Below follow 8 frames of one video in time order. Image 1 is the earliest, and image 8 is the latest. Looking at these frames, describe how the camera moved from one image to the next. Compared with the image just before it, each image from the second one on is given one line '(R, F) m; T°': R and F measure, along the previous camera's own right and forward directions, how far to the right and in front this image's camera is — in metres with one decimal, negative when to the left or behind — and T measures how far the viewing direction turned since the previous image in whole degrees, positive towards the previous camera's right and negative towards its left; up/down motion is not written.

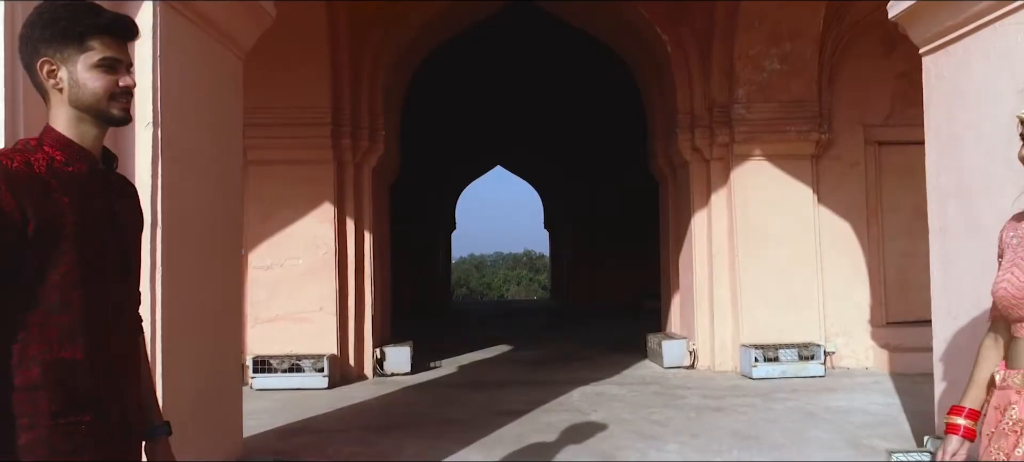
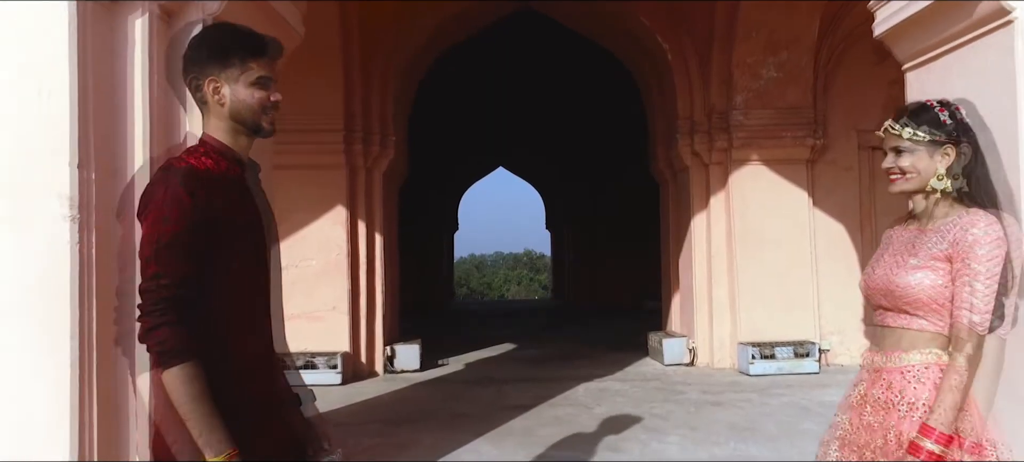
(0.0, -0.1) m; 0°
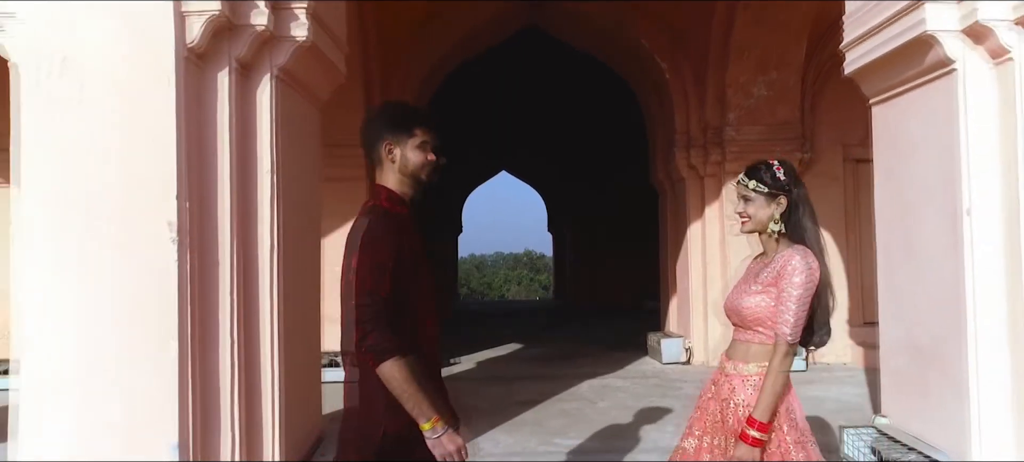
(-0.1, -0.3) m; 0°
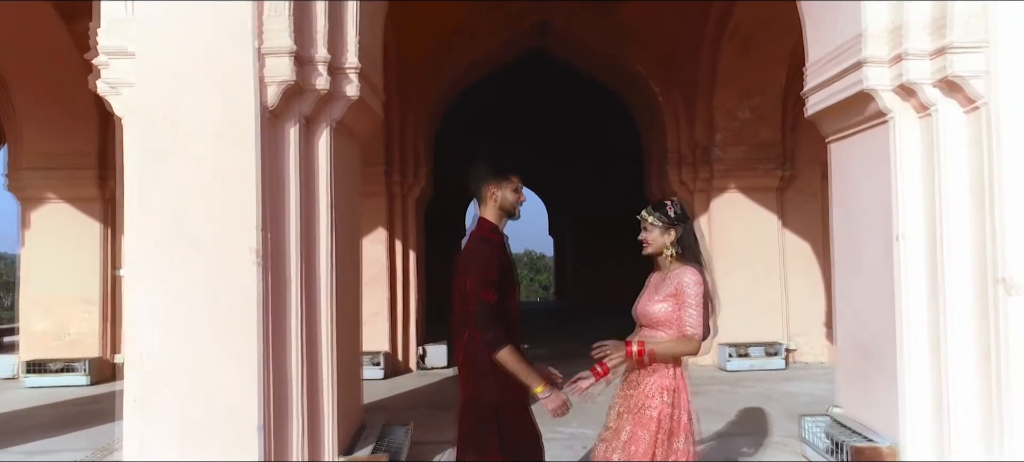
(-0.1, -0.4) m; 0°
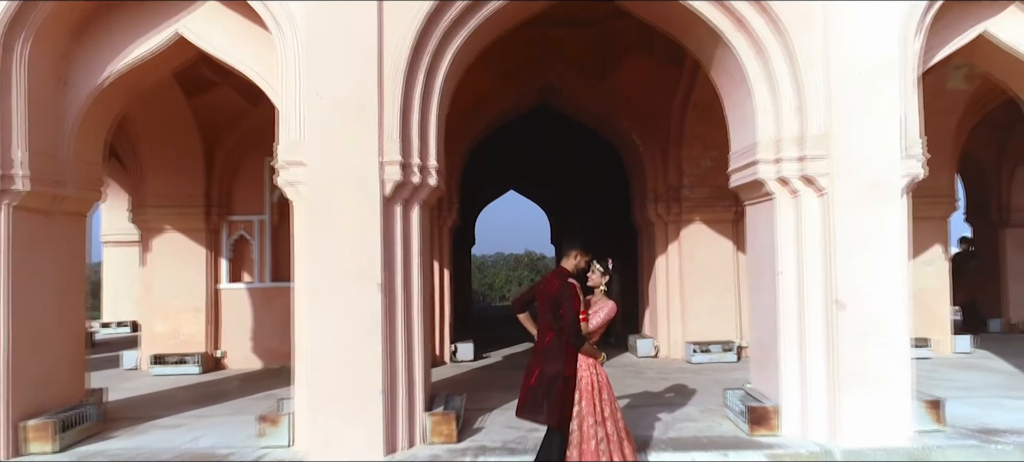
(-0.1, -1.3) m; 0°
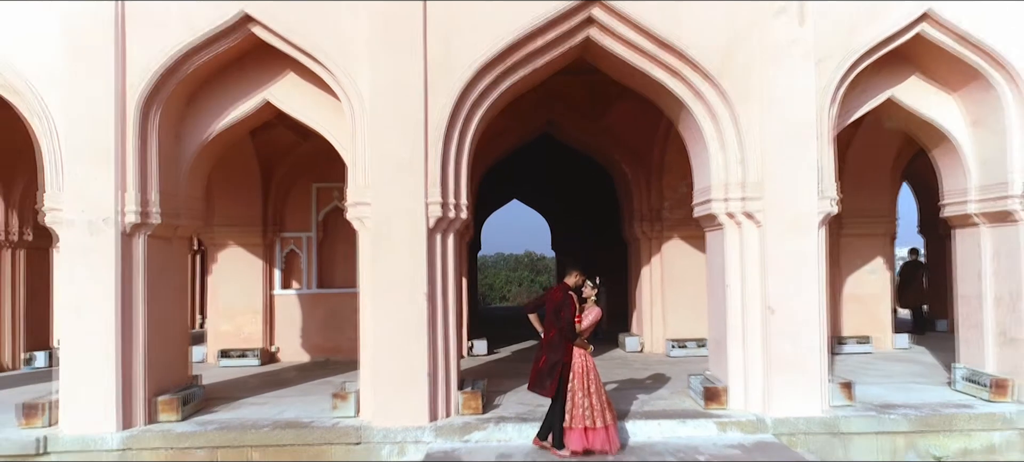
(-0.1, -1.1) m; 0°
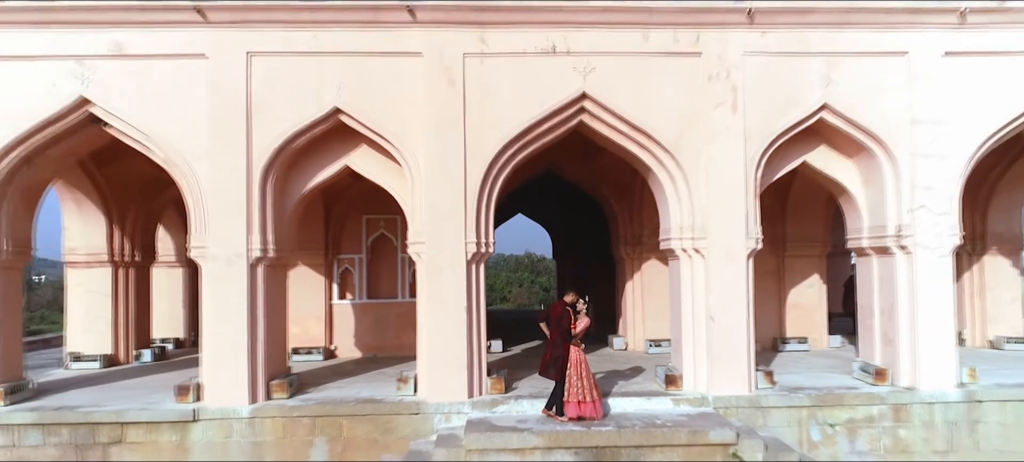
(-0.2, -1.8) m; 0°
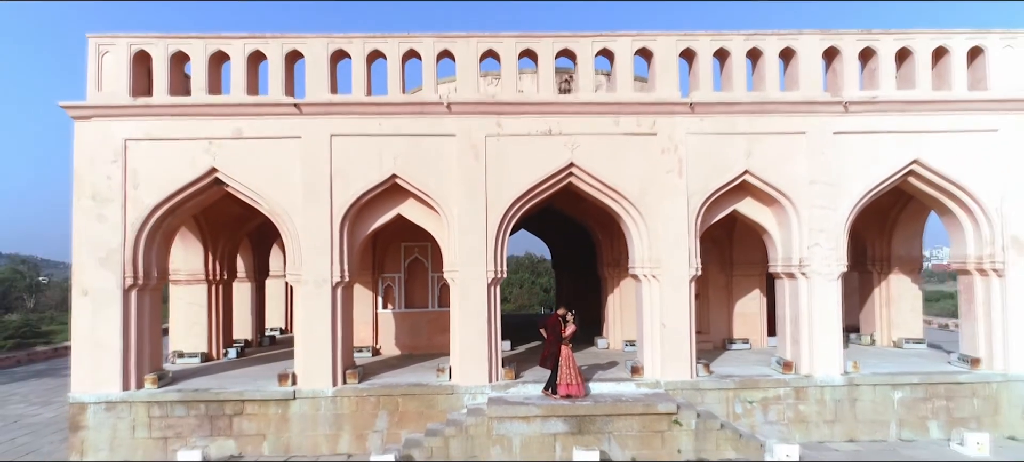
(-0.1, -2.5) m; 0°
